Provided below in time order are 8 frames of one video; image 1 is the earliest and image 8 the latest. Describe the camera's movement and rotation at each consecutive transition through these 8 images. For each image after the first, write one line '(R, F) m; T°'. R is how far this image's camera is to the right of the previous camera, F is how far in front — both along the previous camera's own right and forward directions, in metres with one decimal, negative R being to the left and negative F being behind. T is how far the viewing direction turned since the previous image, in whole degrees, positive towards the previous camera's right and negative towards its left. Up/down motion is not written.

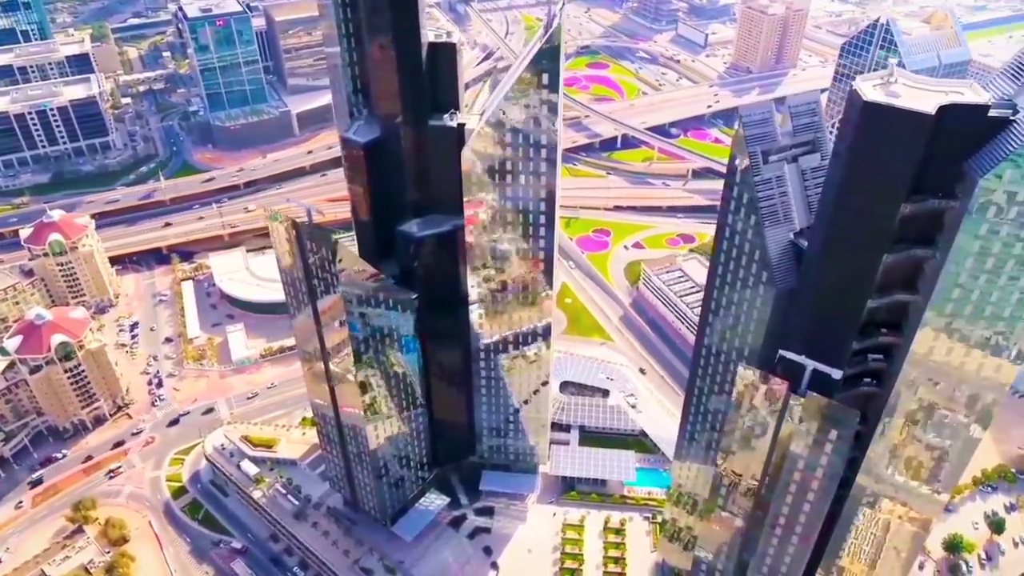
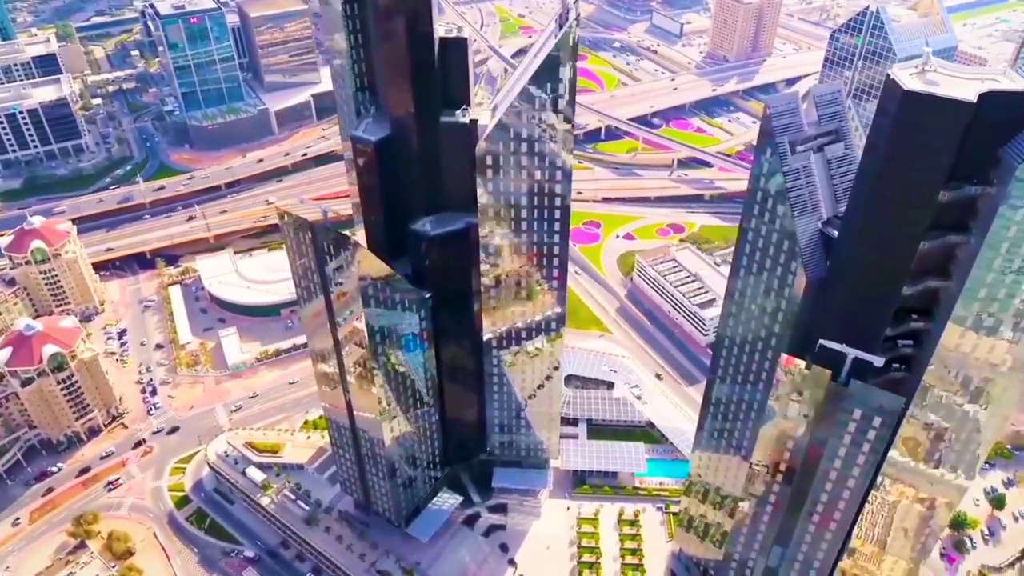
(-9.4, +1.2) m; +2°
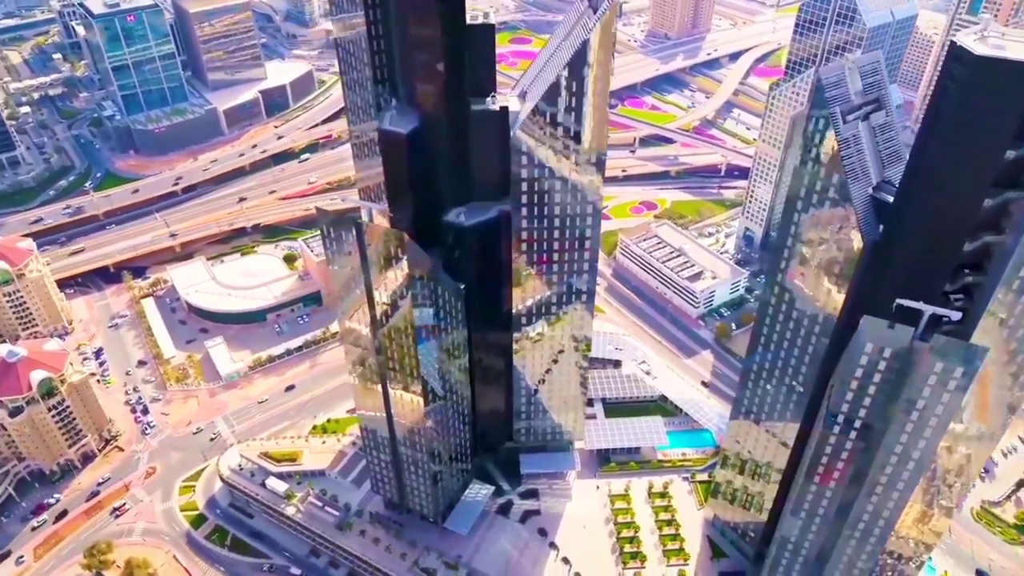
(-22.3, +1.2) m; +6°
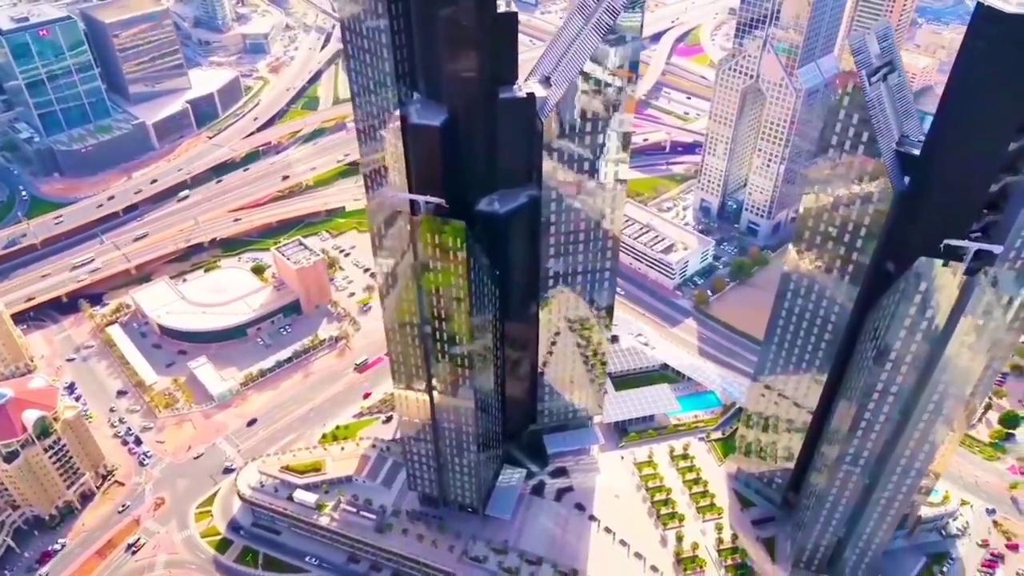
(-27.4, -1.2) m; +7°
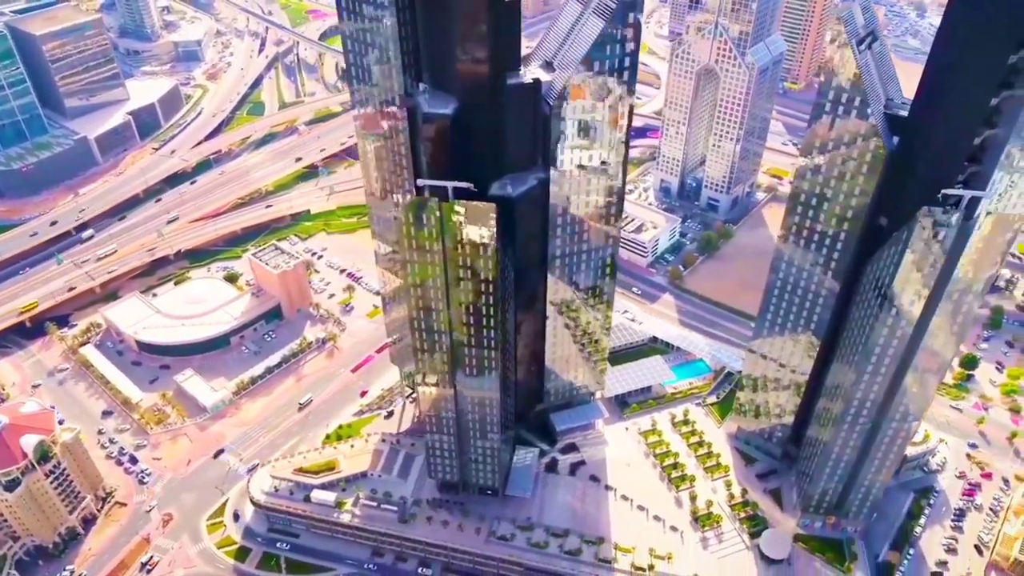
(-18.9, -3.3) m; +6°
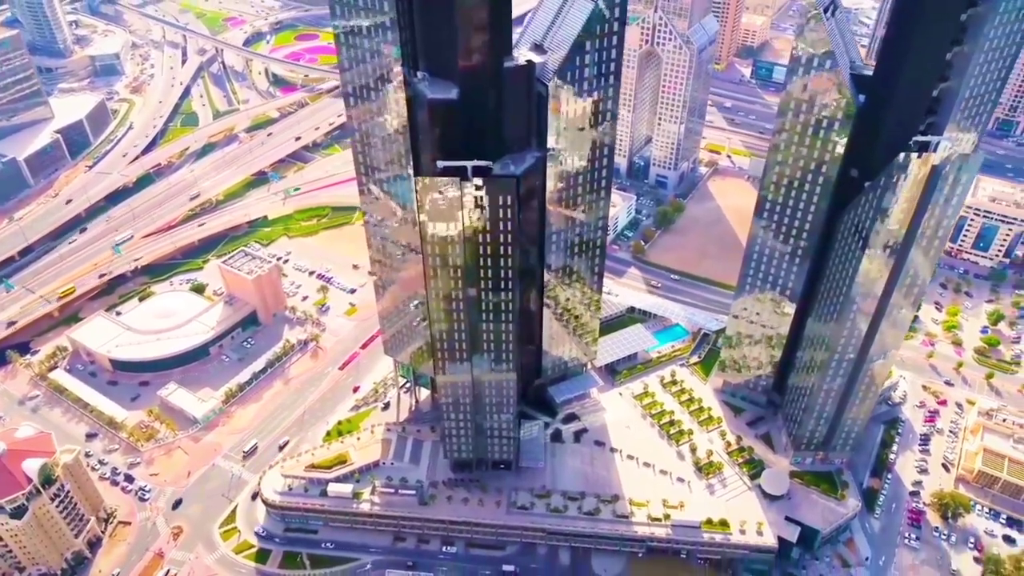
(-20.7, -5.3) m; +6°
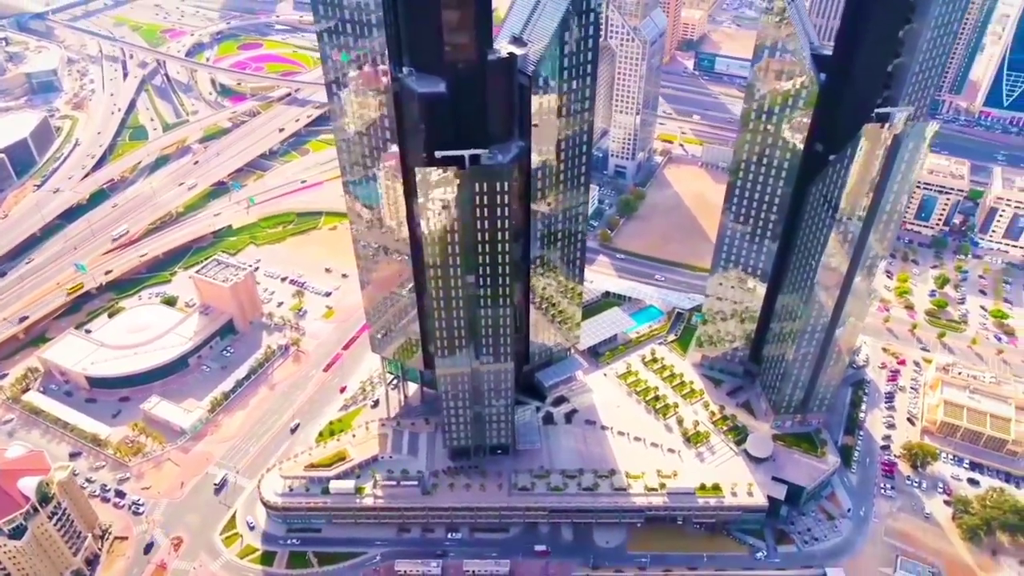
(-12.0, -4.6) m; +4°
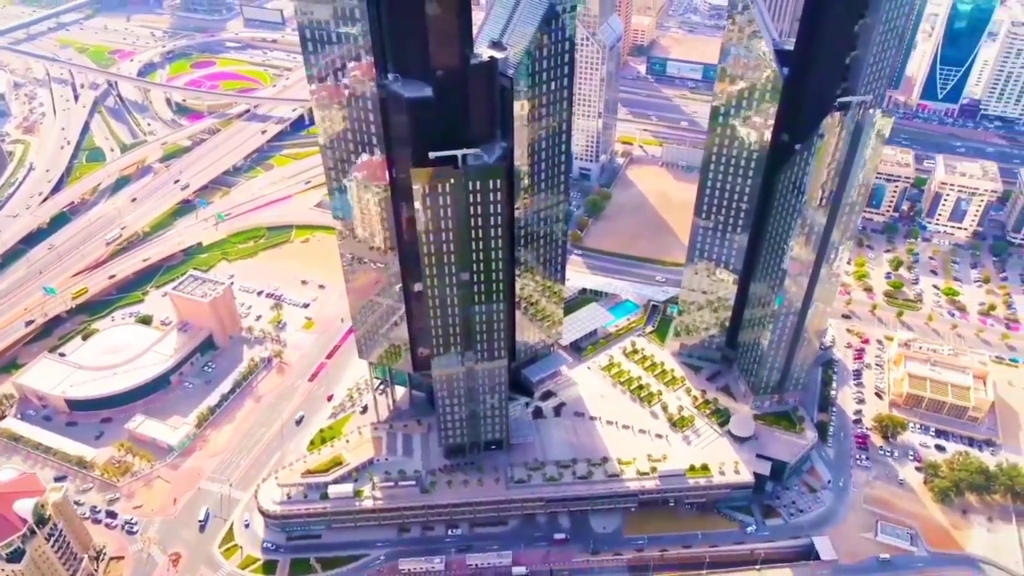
(-9.2, -4.6) m; +4°
